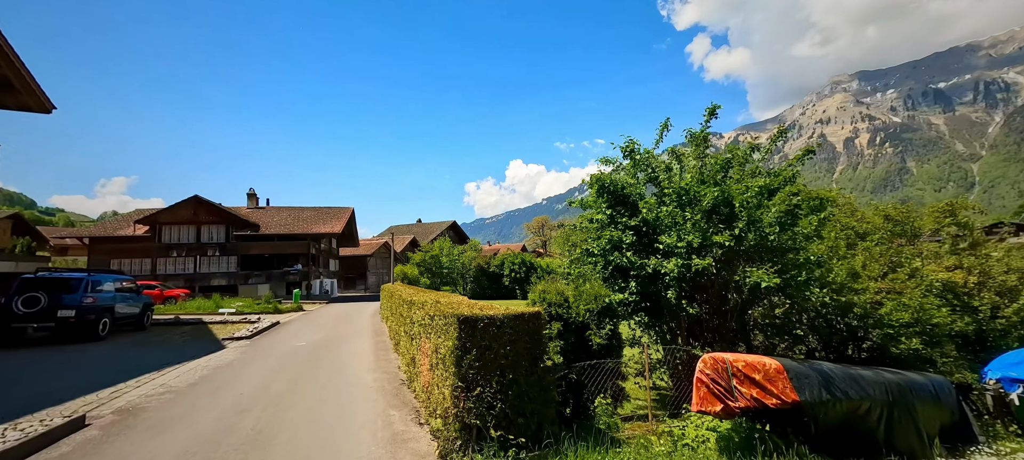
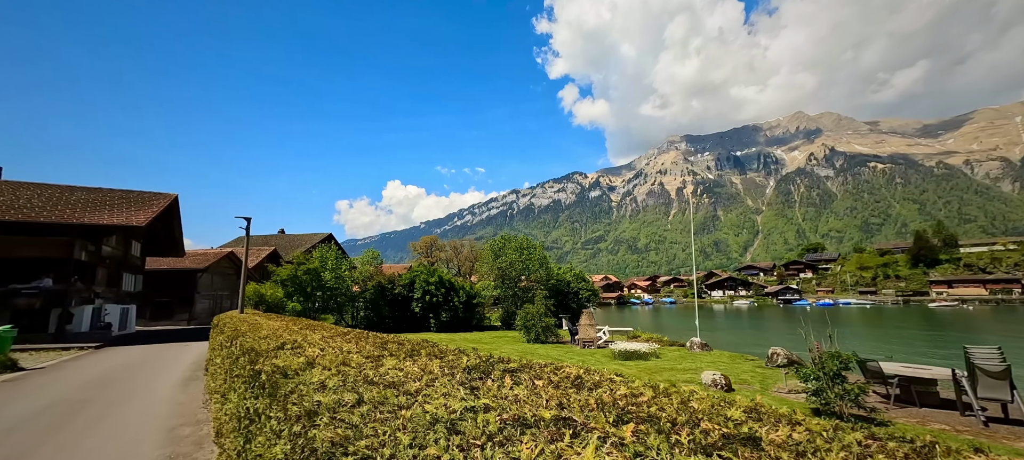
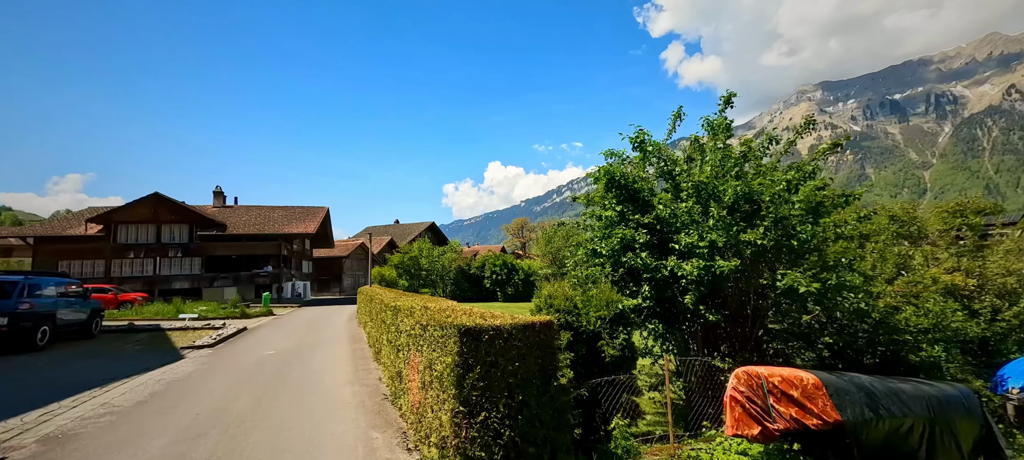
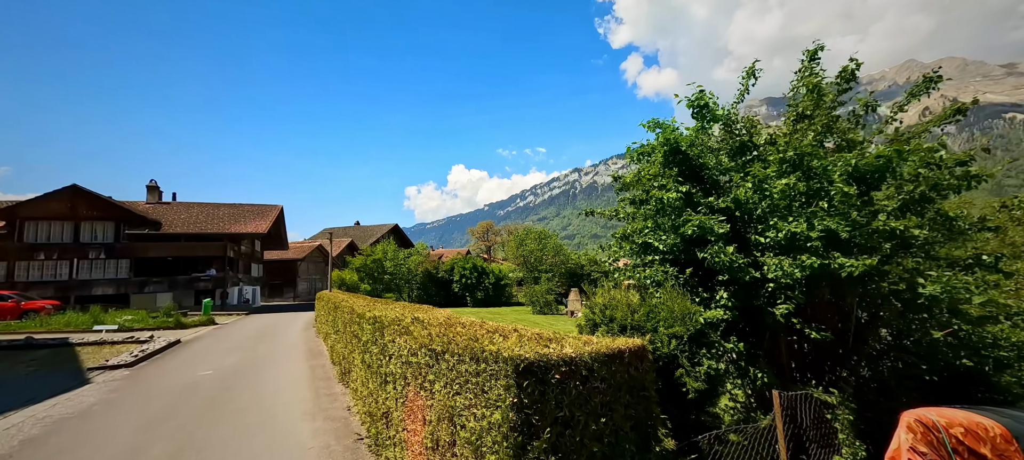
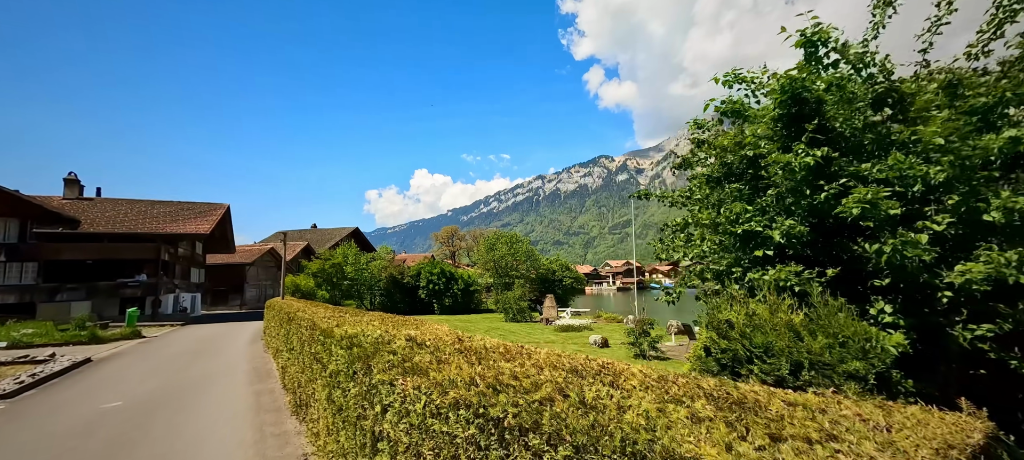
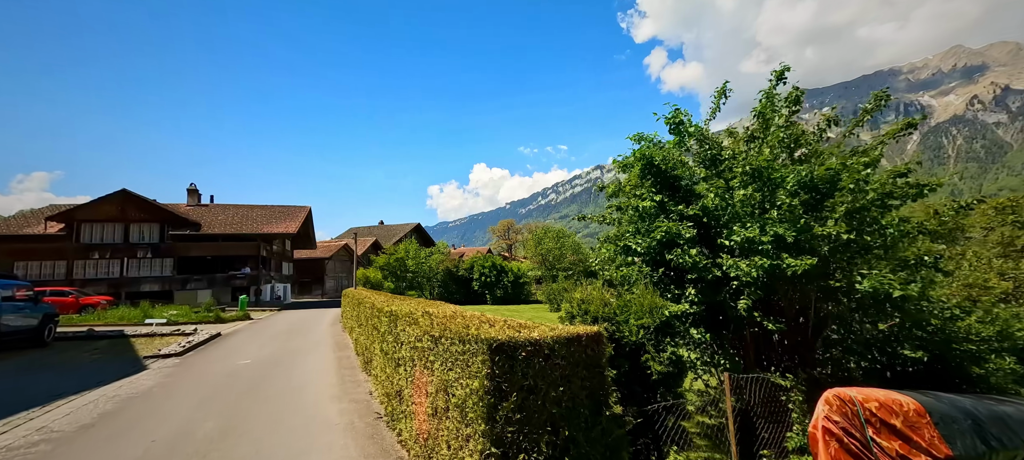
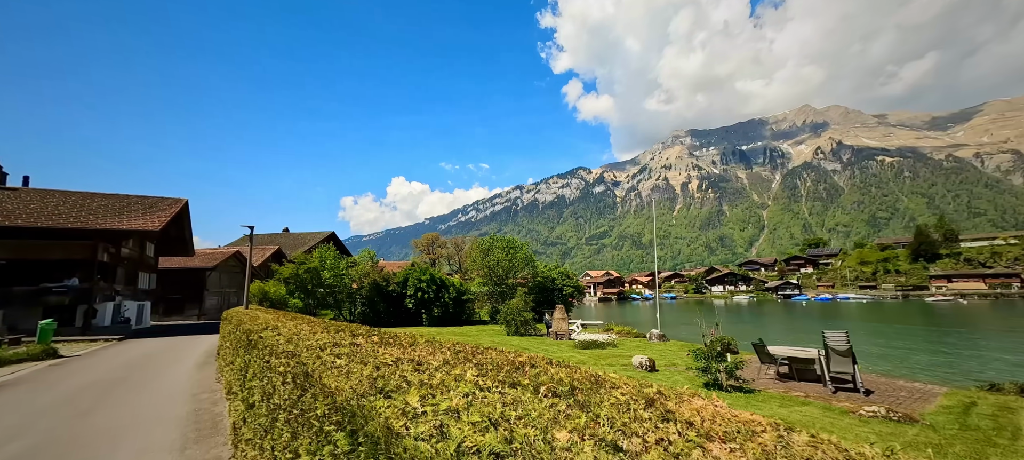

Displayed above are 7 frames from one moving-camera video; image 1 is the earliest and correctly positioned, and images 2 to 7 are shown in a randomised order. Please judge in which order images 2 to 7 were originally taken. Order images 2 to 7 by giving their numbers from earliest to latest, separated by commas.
3, 6, 4, 5, 7, 2
